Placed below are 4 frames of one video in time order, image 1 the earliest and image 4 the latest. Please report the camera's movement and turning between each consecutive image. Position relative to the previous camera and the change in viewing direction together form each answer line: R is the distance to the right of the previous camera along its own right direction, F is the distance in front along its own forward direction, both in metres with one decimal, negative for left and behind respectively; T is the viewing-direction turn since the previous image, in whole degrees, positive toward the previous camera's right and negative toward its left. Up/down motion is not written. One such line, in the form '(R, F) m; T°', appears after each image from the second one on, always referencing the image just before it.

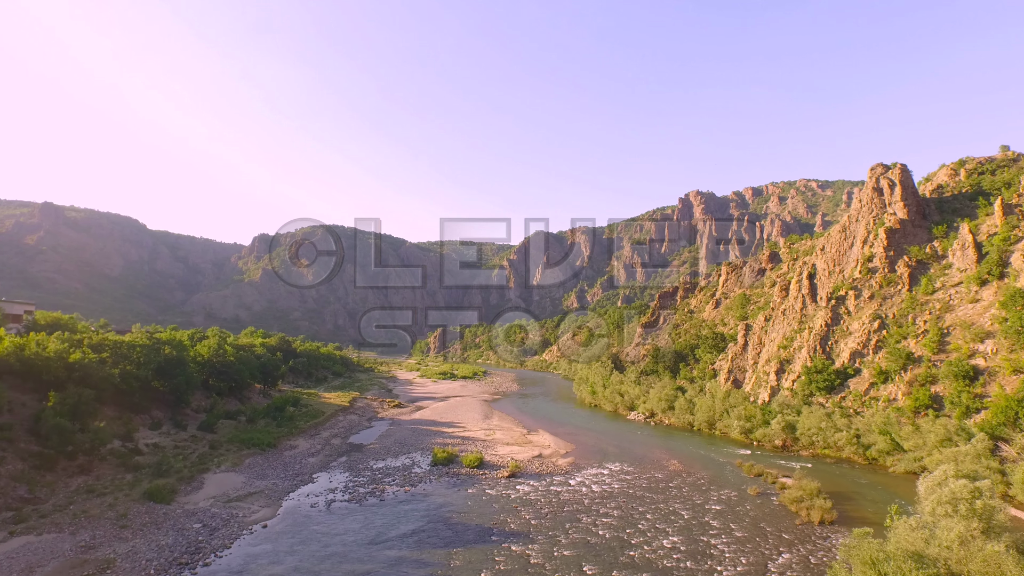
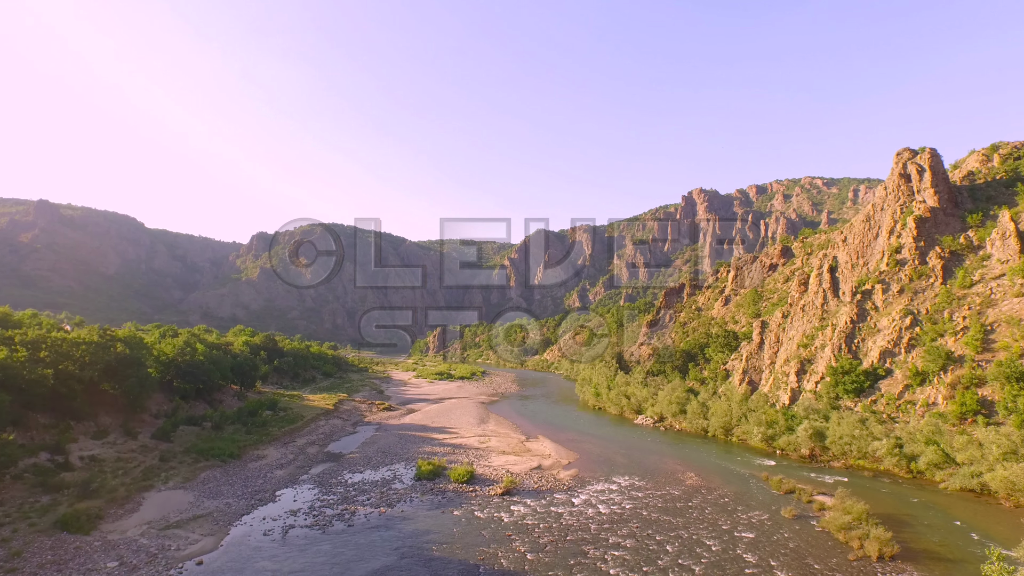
(+0.2, +2.7) m; 0°
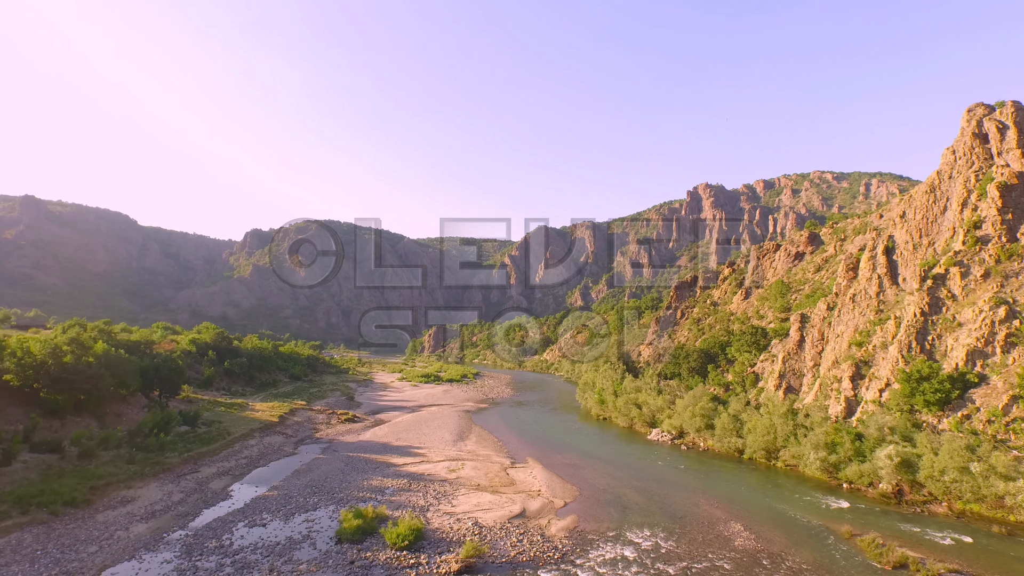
(+1.0, +6.4) m; 0°
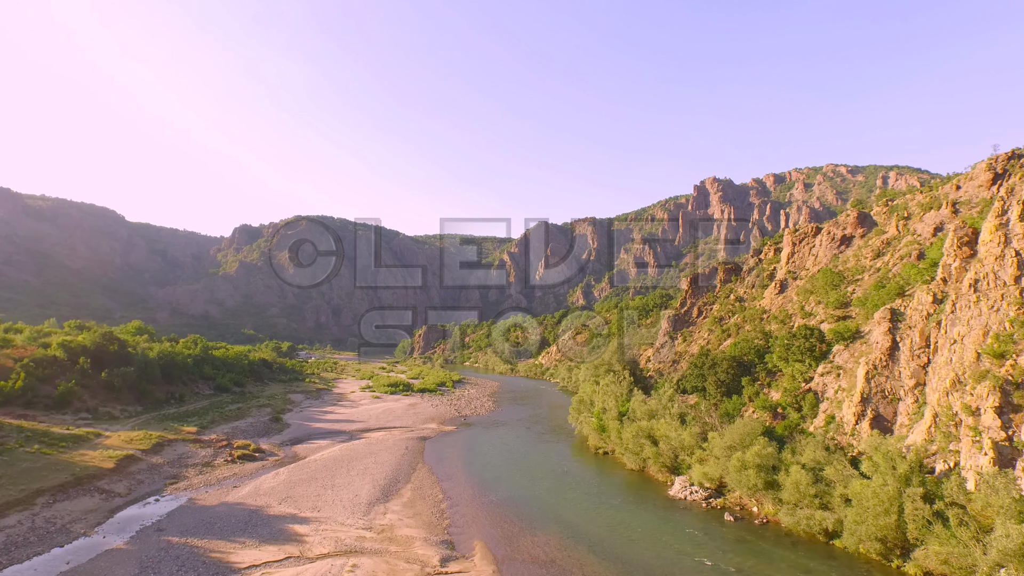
(+2.0, +9.6) m; 0°
